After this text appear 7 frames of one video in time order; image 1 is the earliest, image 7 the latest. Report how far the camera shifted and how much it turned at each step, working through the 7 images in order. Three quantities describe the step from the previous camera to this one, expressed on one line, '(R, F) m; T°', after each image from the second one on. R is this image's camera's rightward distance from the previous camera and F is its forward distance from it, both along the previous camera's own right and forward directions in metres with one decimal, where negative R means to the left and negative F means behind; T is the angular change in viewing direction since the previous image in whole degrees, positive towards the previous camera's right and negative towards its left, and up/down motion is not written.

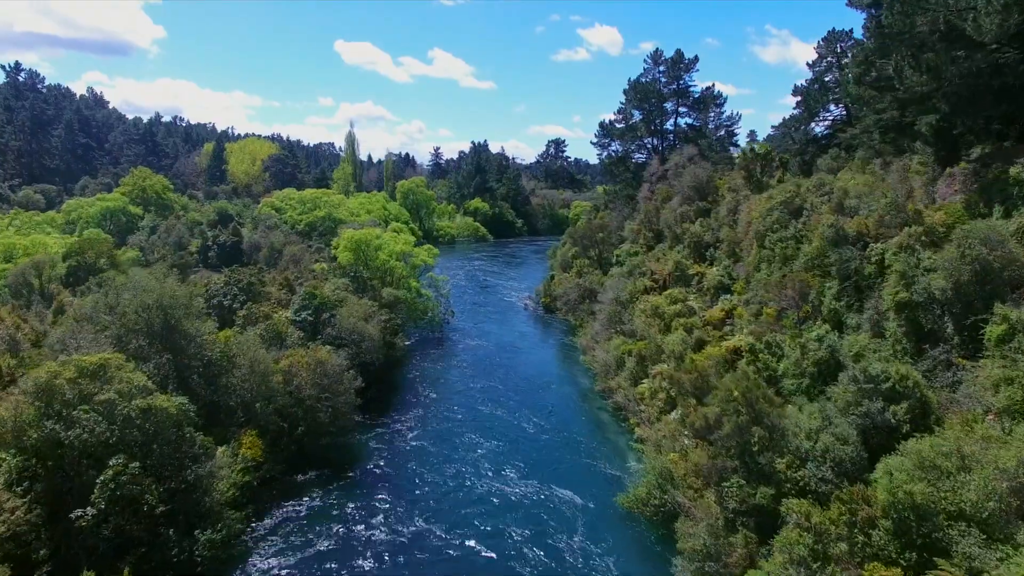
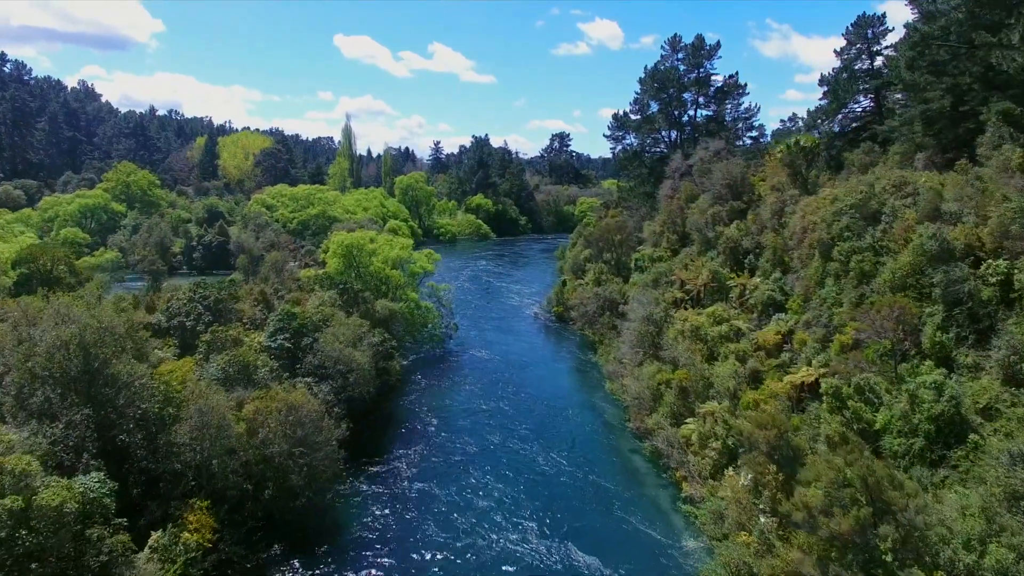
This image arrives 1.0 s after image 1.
(-0.6, +4.9) m; 0°
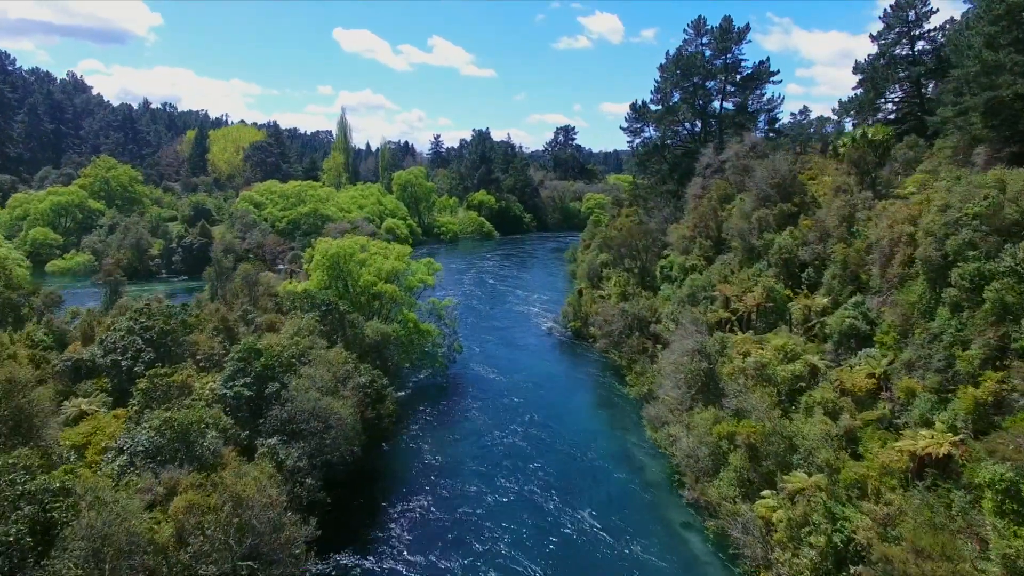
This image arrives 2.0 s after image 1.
(-0.7, +5.5) m; 0°
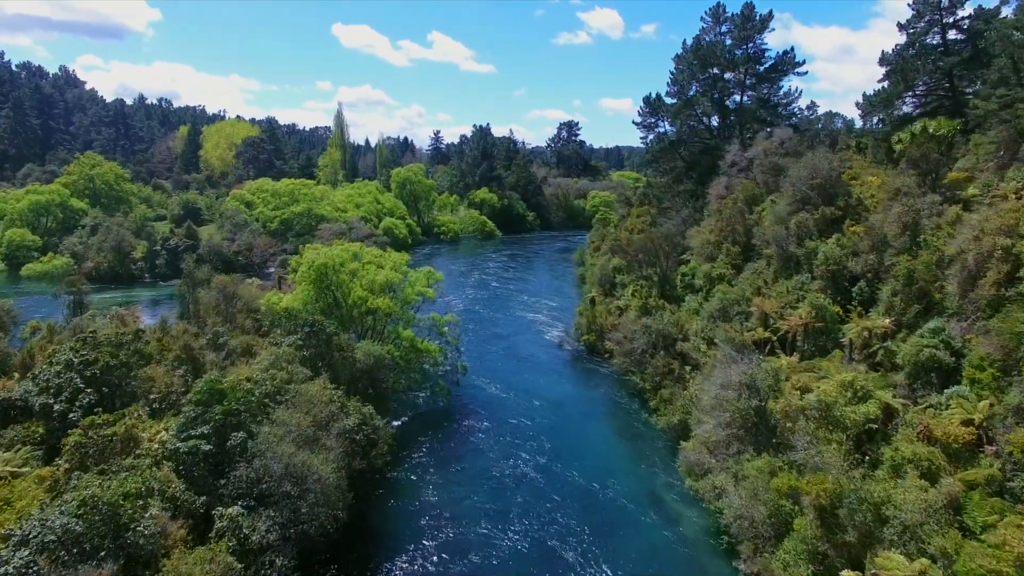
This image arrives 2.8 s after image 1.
(-0.5, +3.7) m; 0°
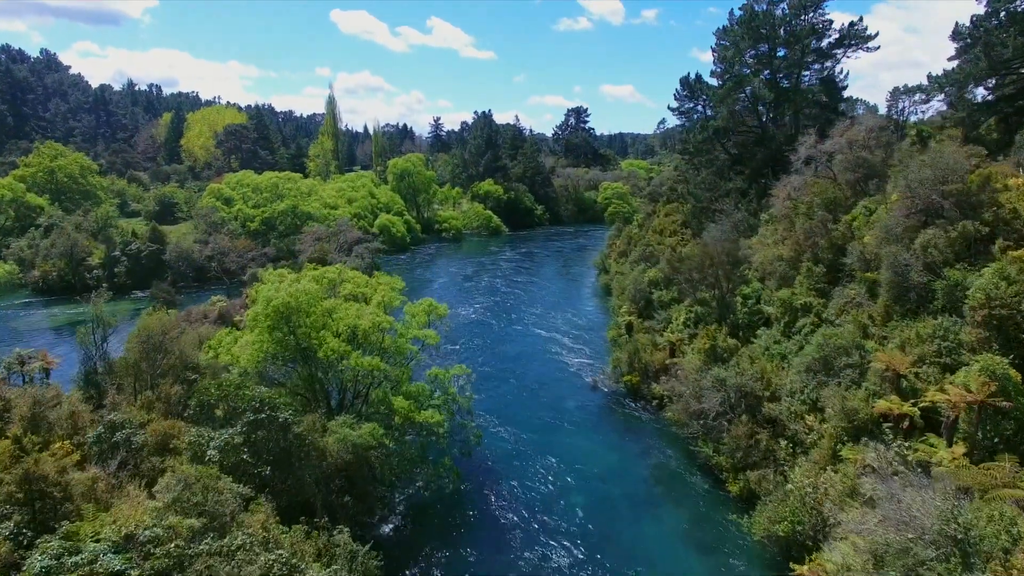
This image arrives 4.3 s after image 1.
(-1.1, +8.1) m; 0°
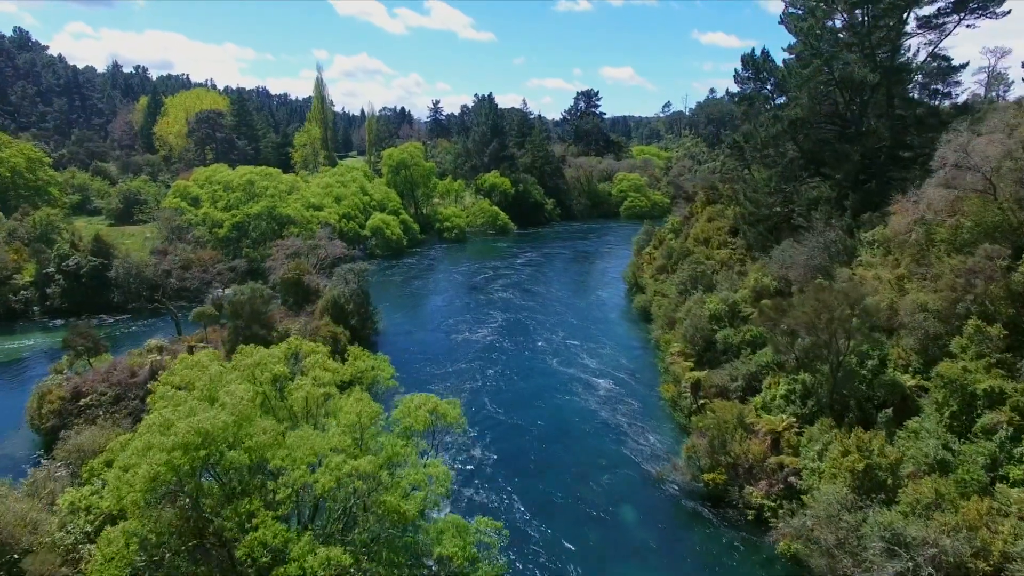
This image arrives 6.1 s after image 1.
(-1.3, +9.4) m; 0°
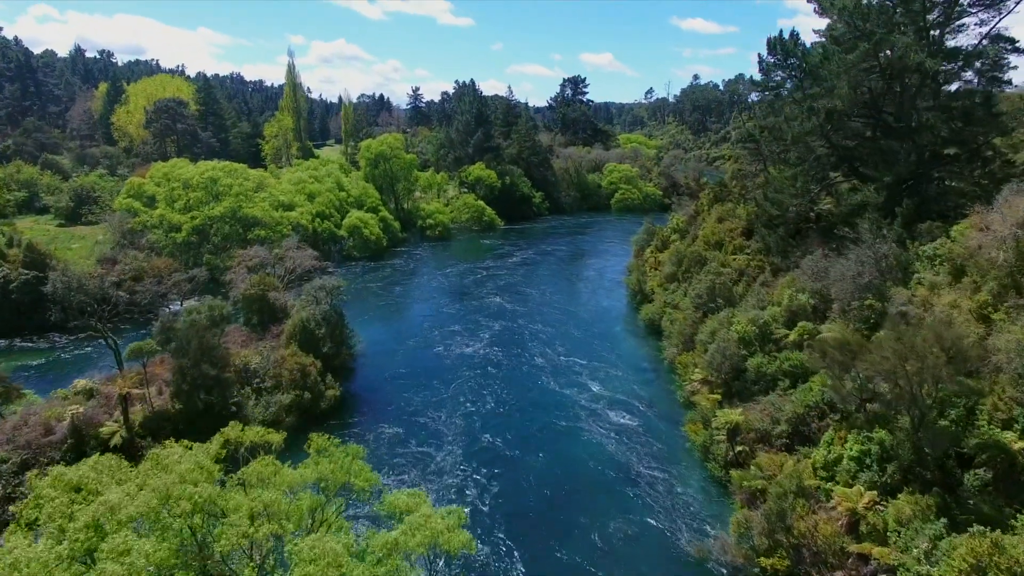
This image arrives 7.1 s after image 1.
(-0.8, +5.0) m; +2°
